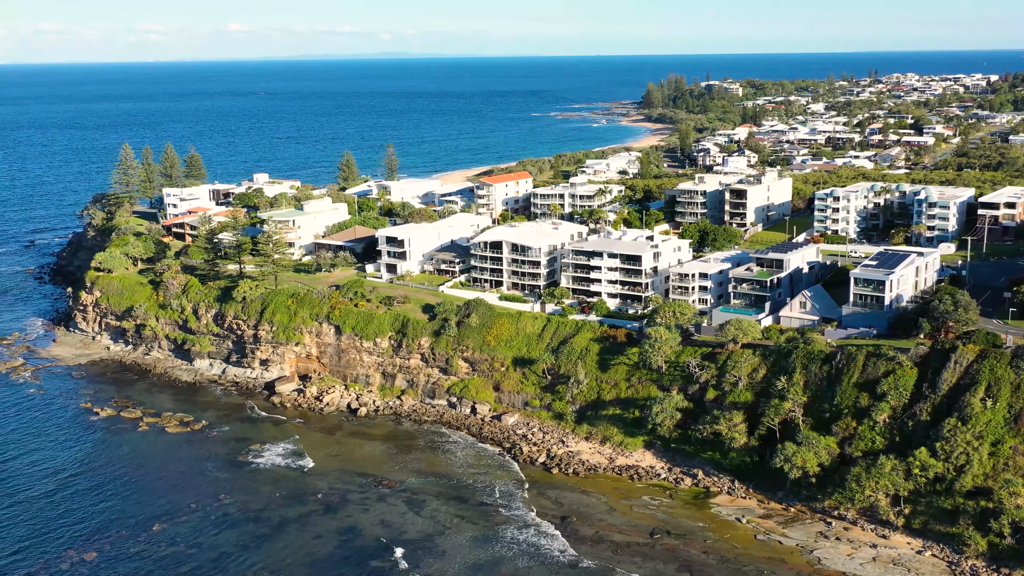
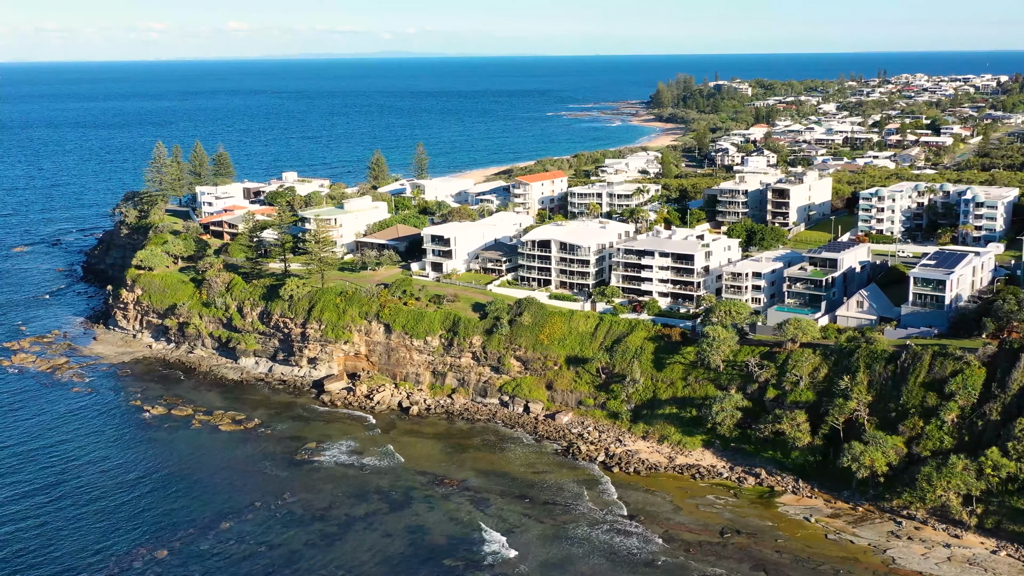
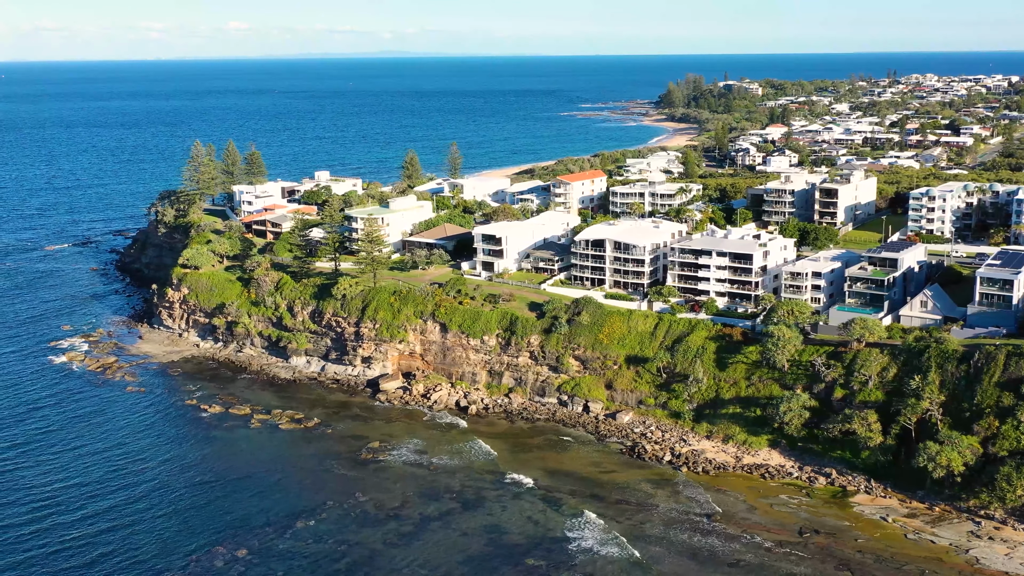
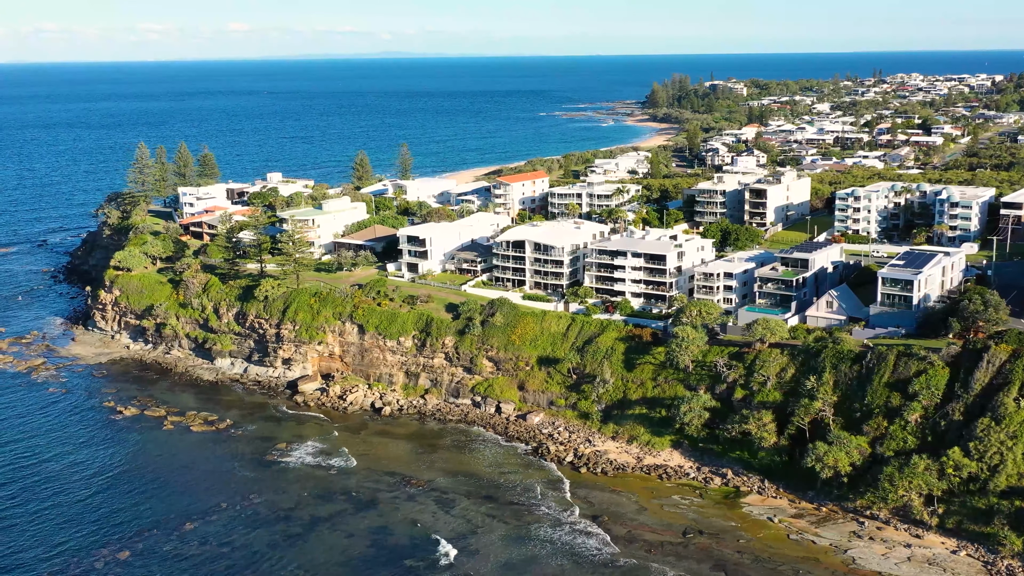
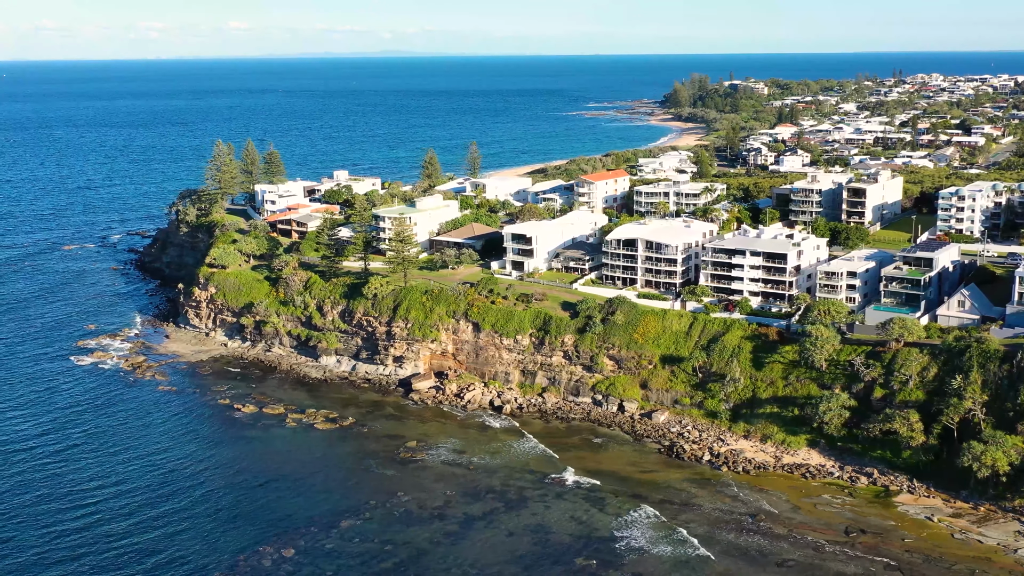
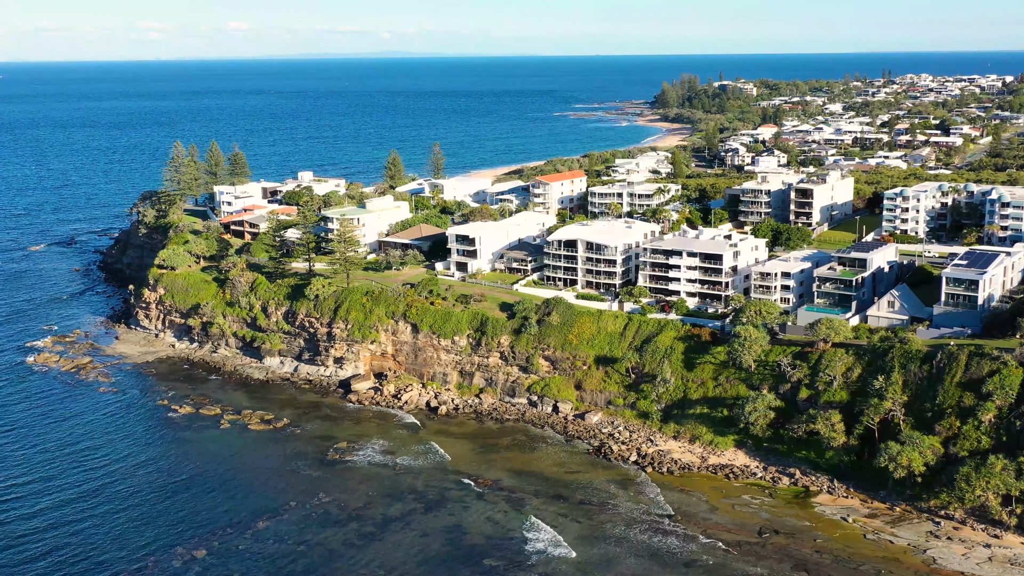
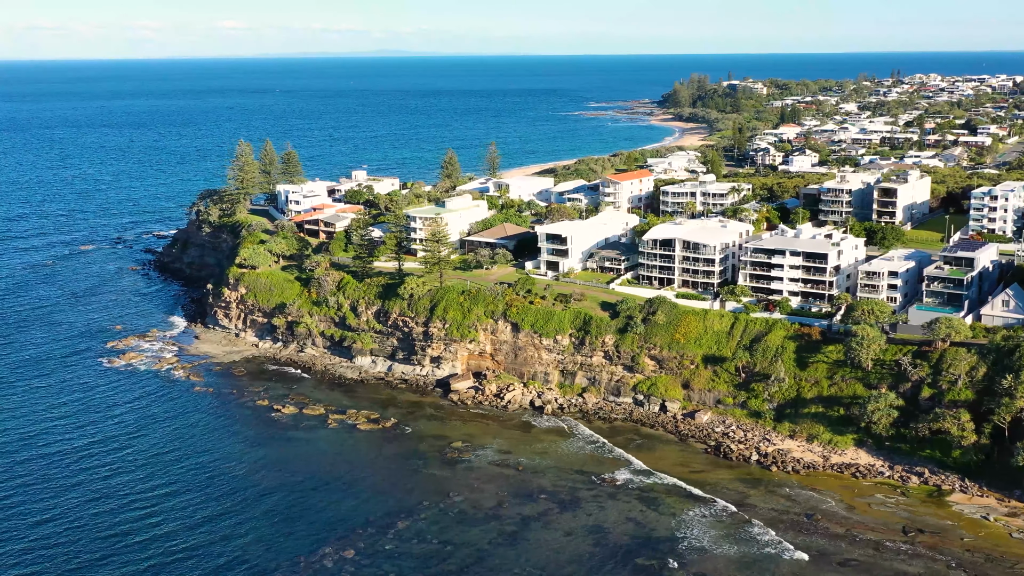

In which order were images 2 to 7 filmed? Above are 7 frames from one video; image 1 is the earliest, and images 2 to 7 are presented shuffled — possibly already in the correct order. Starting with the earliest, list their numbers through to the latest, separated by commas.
4, 2, 6, 3, 5, 7
